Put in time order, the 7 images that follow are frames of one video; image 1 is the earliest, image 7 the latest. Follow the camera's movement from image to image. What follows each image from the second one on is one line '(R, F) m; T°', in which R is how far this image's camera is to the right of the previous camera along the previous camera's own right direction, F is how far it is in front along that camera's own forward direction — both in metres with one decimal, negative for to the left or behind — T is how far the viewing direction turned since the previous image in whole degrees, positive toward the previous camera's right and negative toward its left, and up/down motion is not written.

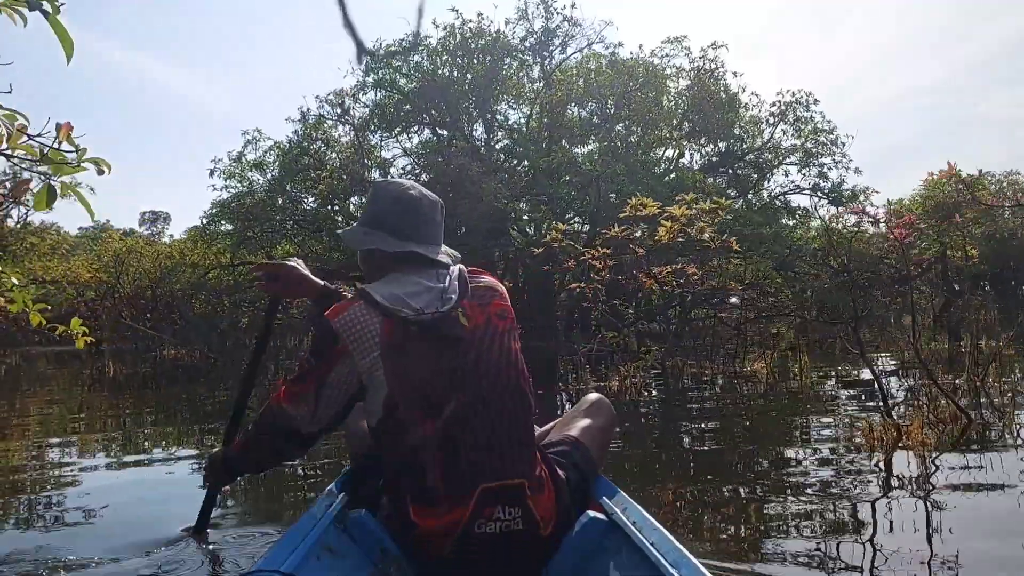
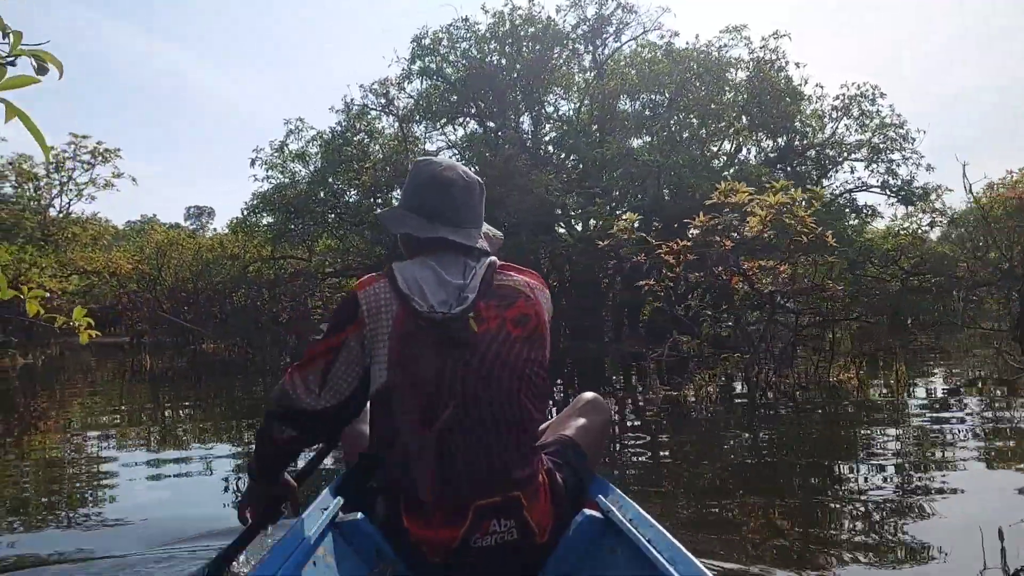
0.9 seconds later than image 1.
(-0.1, +0.4) m; -3°
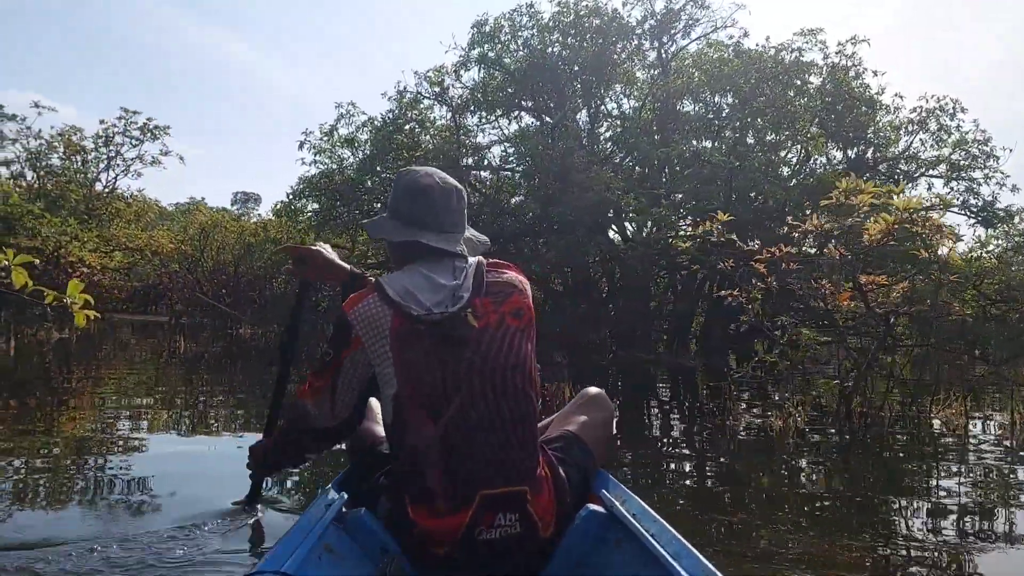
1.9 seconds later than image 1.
(-0.1, +0.4) m; -3°
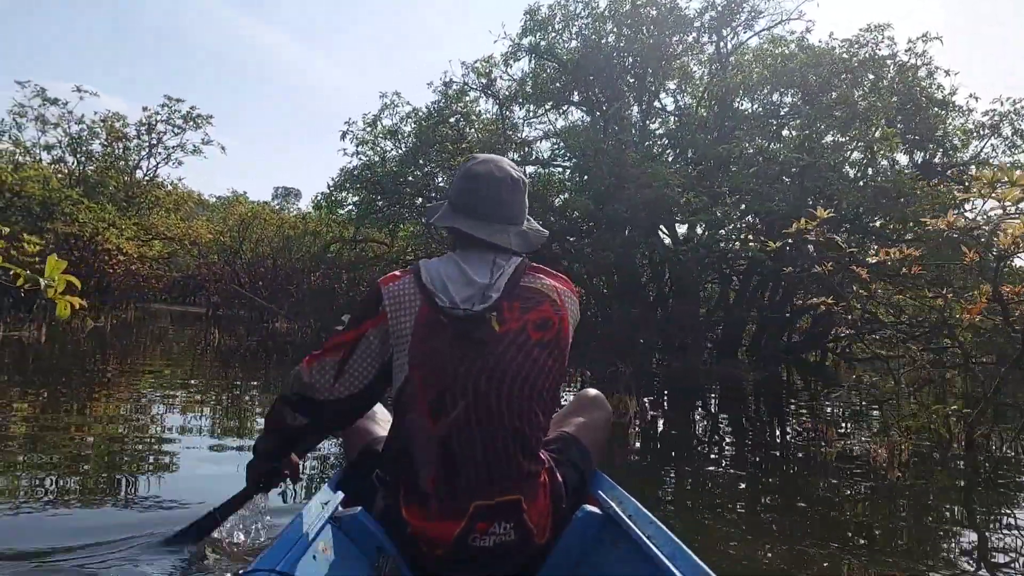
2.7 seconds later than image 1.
(-0.1, +0.4) m; -3°
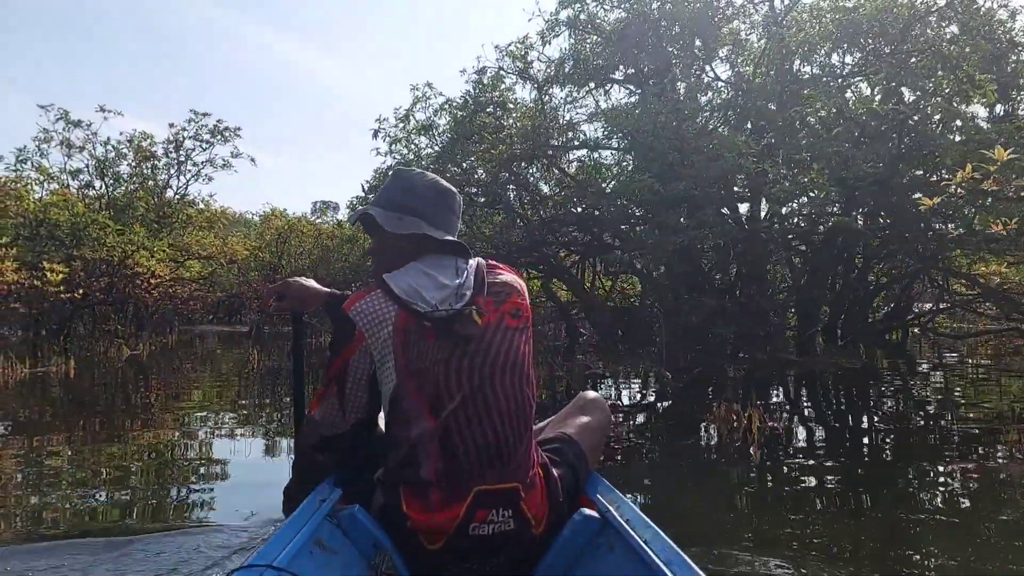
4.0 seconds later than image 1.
(-0.1, +0.6) m; -3°
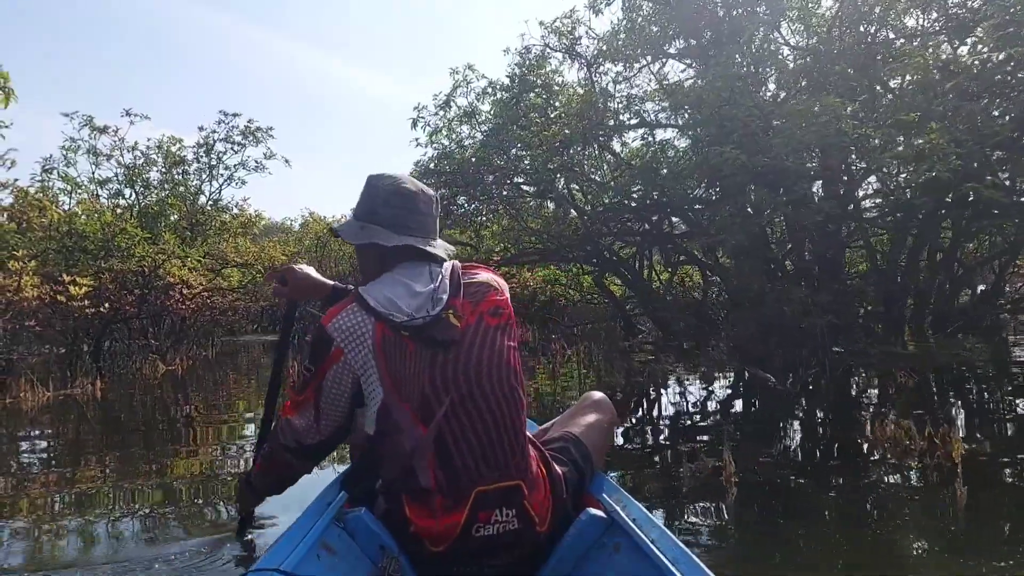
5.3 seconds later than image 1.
(-0.2, +0.6) m; -3°
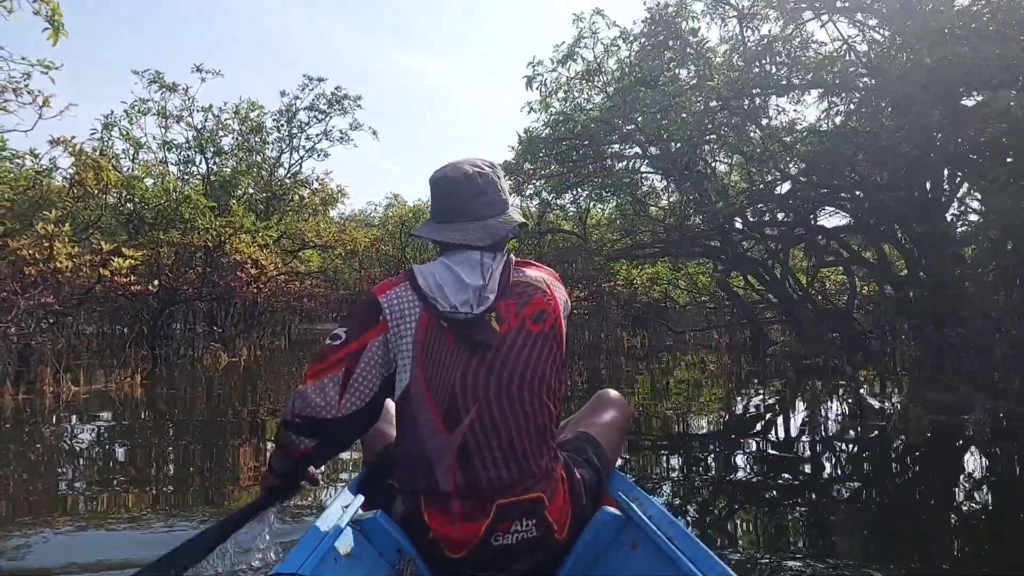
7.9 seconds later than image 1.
(-0.4, +1.2) m; -6°
